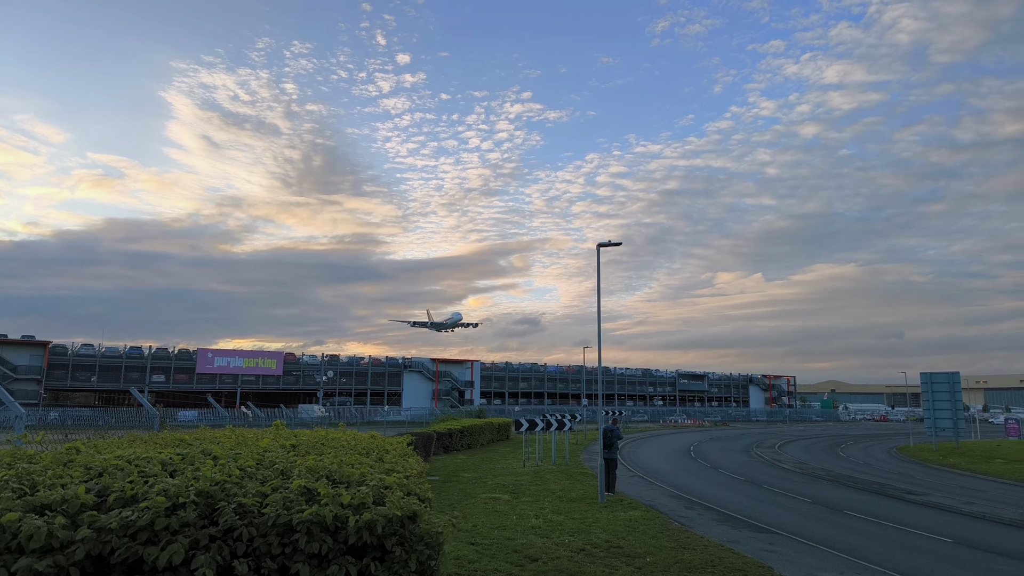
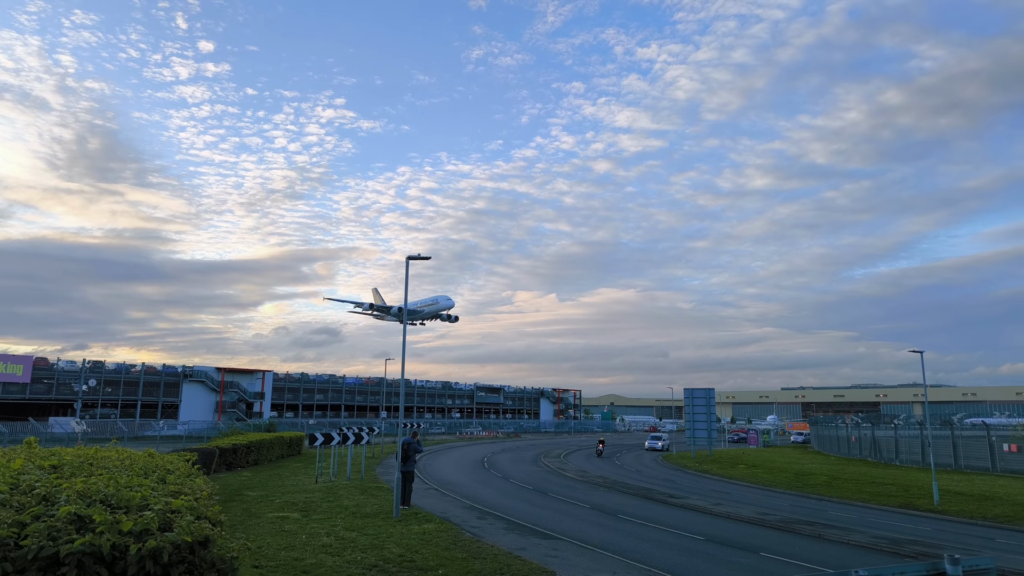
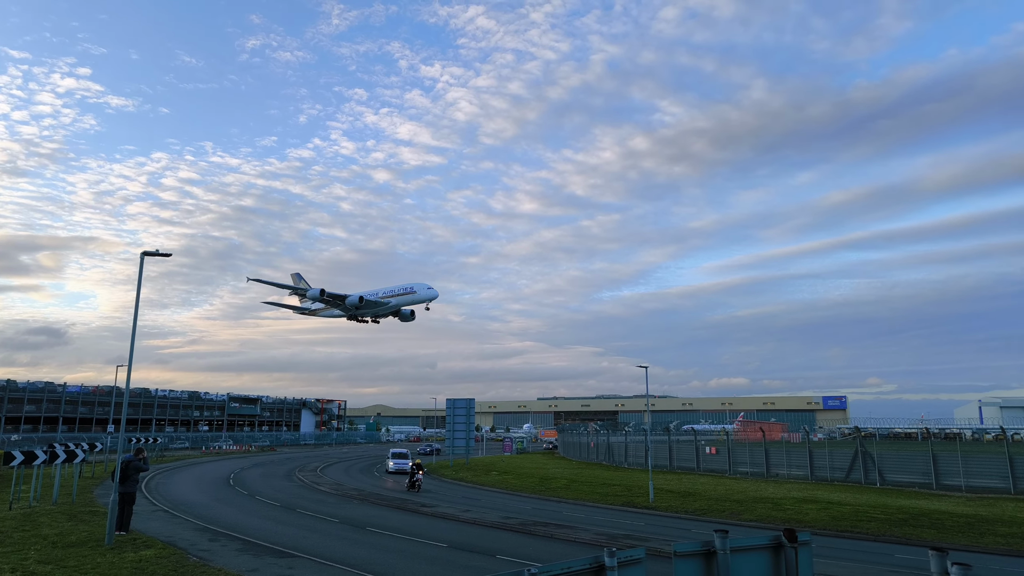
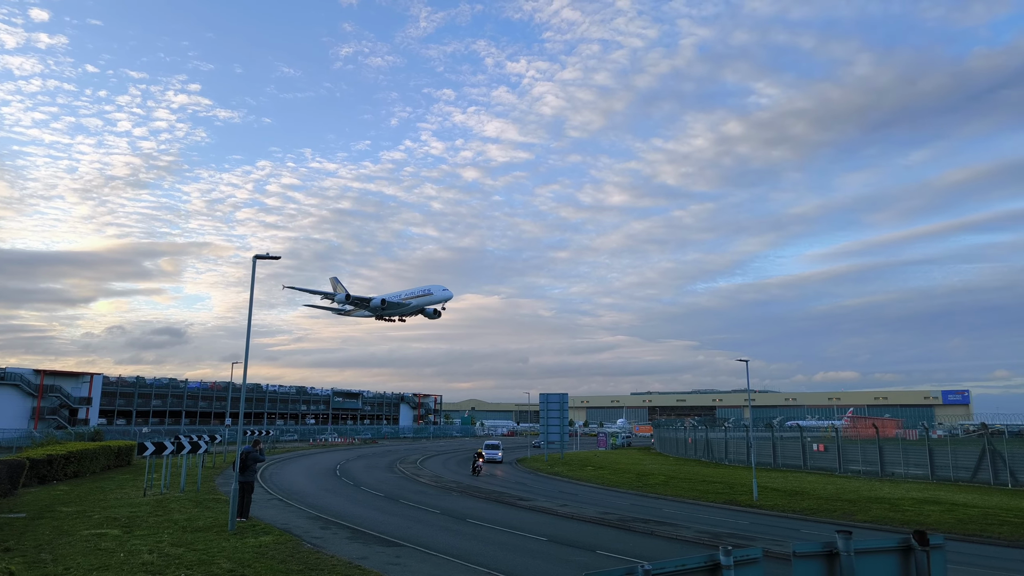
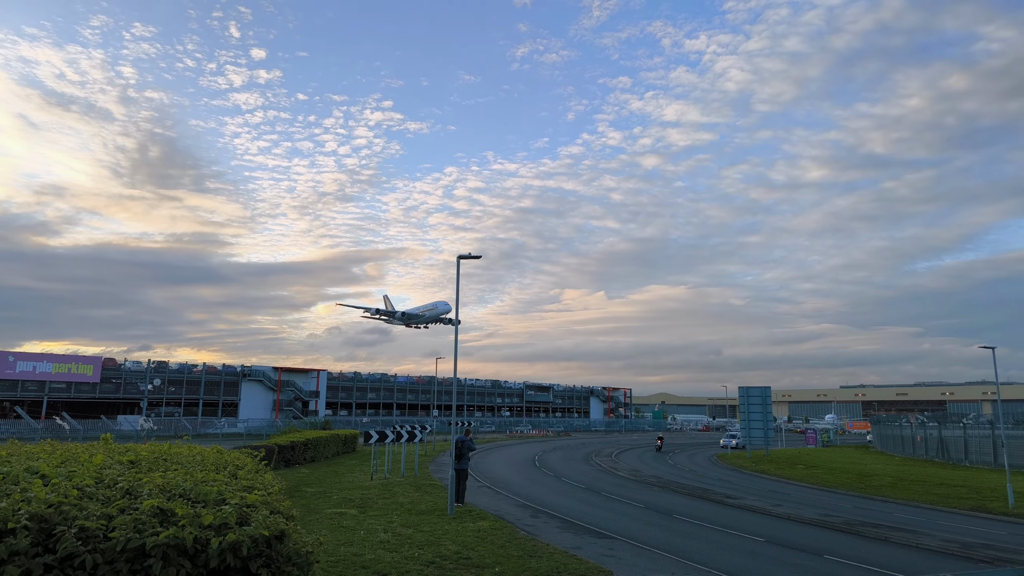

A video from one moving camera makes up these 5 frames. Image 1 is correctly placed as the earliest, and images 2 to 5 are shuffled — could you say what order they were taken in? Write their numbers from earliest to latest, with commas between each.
5, 2, 4, 3
